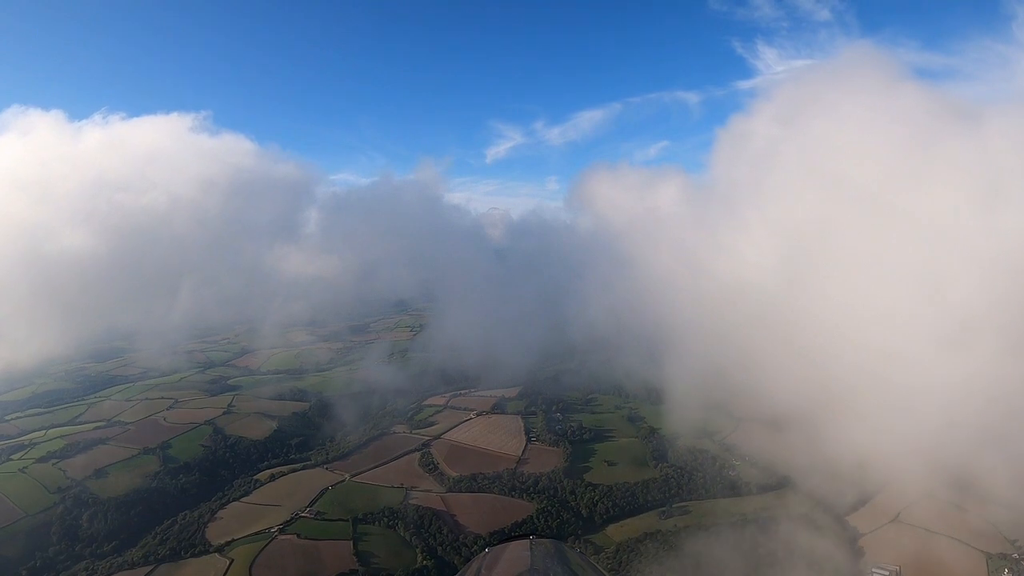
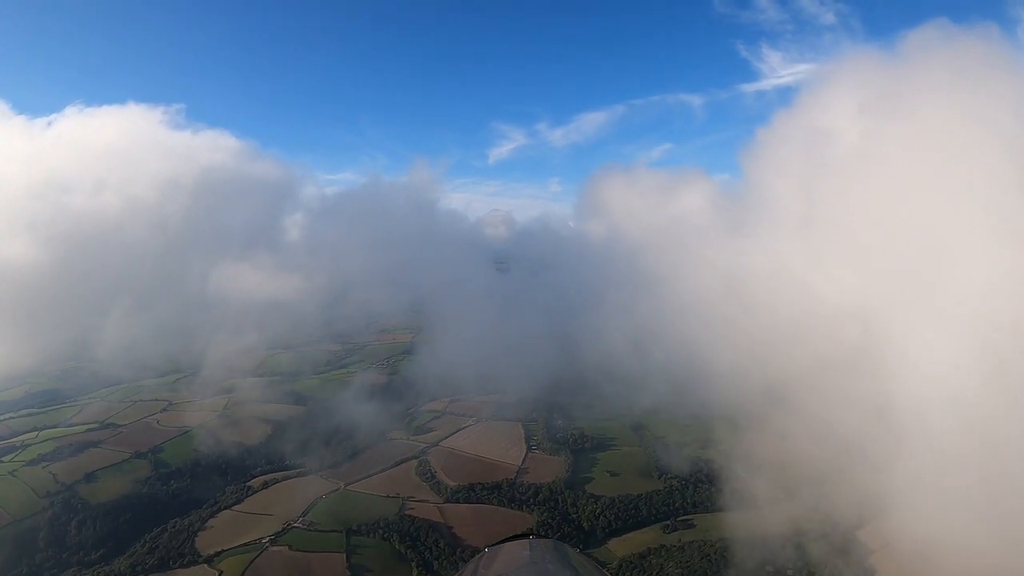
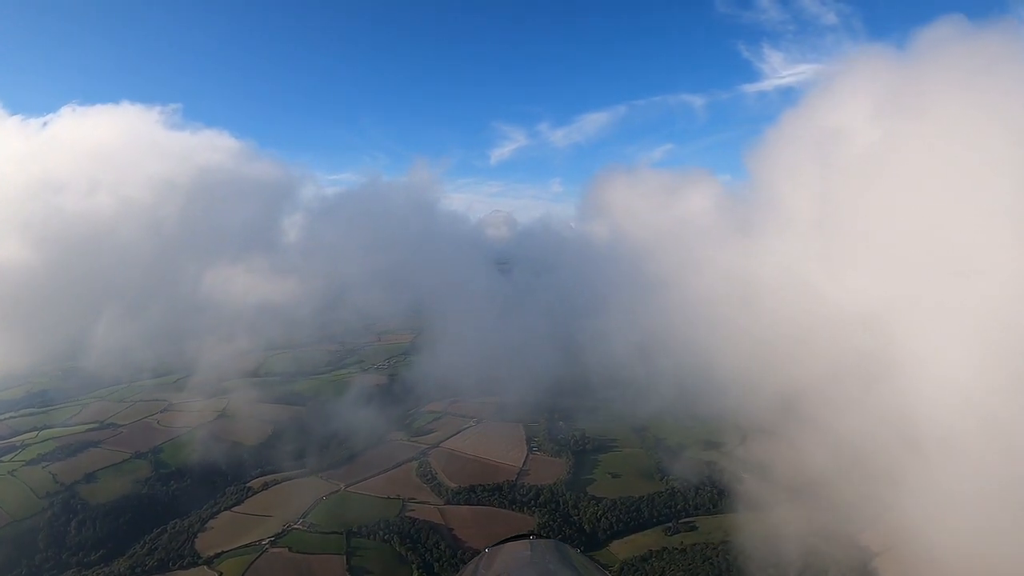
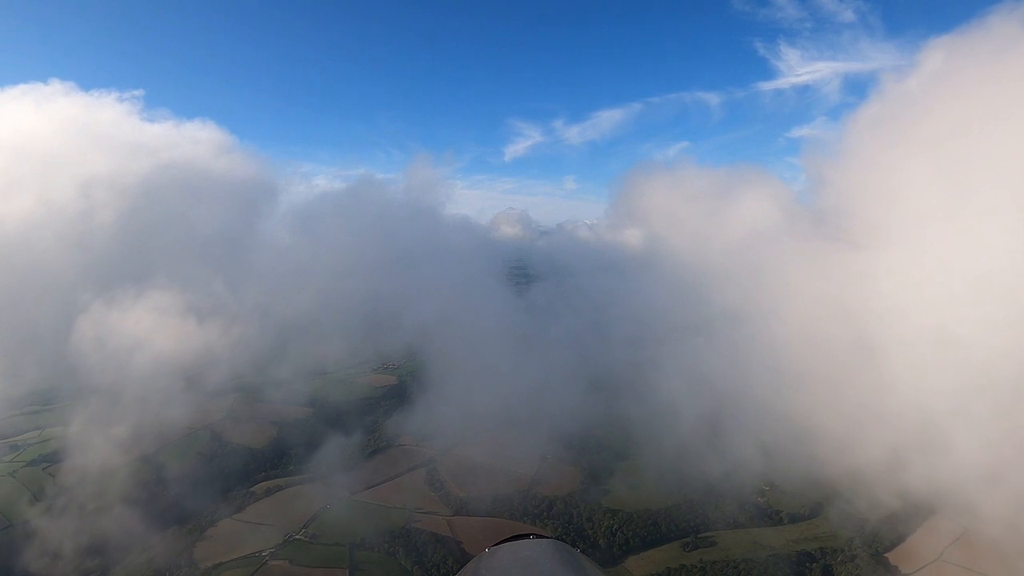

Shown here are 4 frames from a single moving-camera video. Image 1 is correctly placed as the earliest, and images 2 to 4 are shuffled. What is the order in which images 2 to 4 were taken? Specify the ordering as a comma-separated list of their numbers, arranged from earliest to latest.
2, 3, 4
